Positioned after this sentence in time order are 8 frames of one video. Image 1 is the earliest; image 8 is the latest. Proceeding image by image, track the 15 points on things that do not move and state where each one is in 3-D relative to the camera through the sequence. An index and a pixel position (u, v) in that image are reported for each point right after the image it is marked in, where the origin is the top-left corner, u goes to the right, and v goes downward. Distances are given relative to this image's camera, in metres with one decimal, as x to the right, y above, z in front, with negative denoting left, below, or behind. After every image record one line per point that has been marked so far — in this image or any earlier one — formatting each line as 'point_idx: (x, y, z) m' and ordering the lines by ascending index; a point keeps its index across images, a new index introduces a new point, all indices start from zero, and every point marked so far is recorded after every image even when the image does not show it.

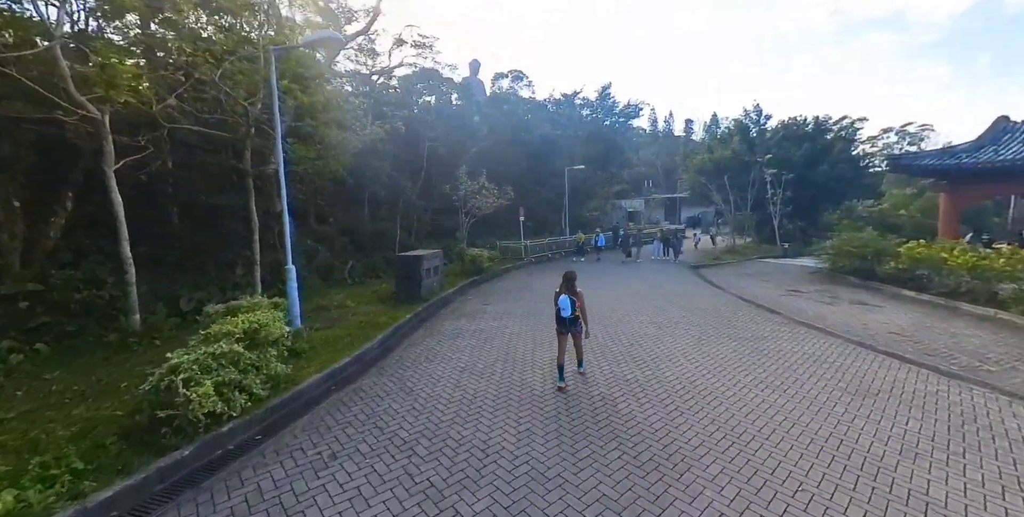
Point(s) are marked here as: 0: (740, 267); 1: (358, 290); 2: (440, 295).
0: (+9.8, -0.4, +17.4) m
1: (-4.6, -1.1, +12.2) m
2: (-2.0, -1.0, +11.3) m
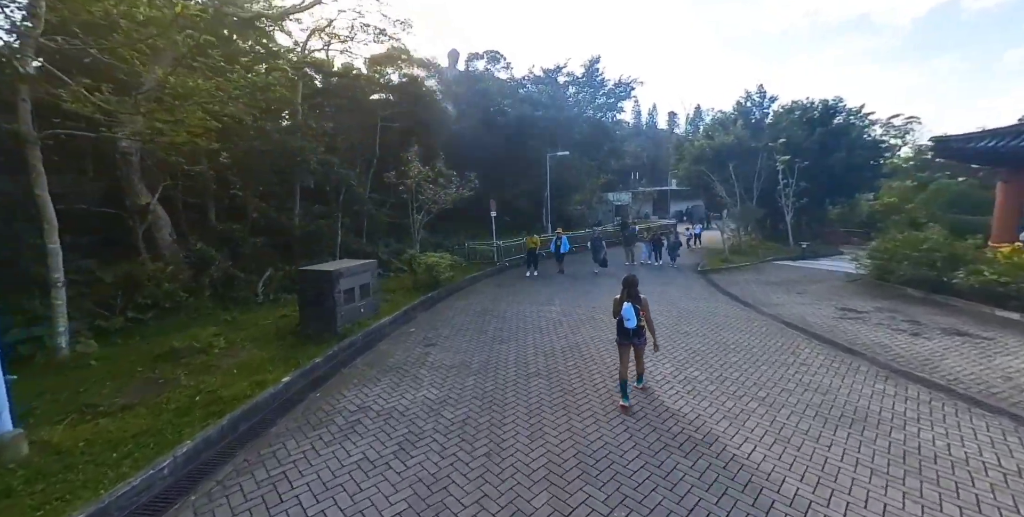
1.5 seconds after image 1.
0: (+8.7, -0.5, +14.4) m
1: (-5.4, -1.3, +8.6) m
2: (-2.8, -1.3, +7.9) m
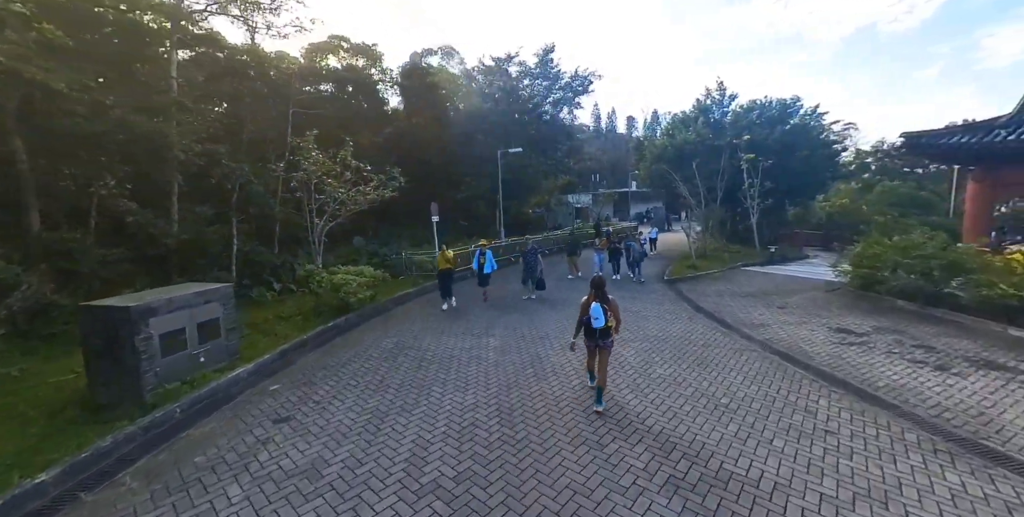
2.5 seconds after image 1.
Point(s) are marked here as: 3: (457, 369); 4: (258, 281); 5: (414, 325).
0: (+6.9, -0.8, +12.8) m
1: (-6.7, -1.7, +5.9) m
2: (-4.0, -1.6, +5.3) m
3: (-0.8, -1.7, +6.1) m
4: (-7.3, -0.7, +11.7) m
5: (-2.0, -1.4, +8.3) m
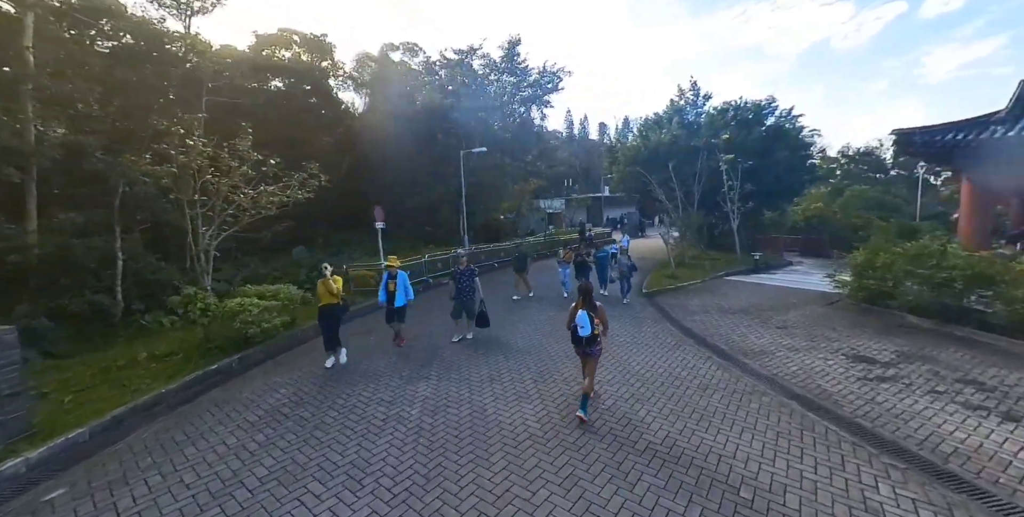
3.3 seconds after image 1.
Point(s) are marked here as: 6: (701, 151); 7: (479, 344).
0: (+5.7, -1.0, +11.4) m
1: (-7.4, -2.0, +3.7) m
2: (-4.7, -1.9, +3.3) m
3: (-1.6, -1.9, +4.3) m
4: (-8.4, -1.1, +9.5) m
5: (-2.9, -1.7, +6.4) m
6: (+8.9, +5.1, +19.0) m
7: (-0.6, -1.5, +7.8) m
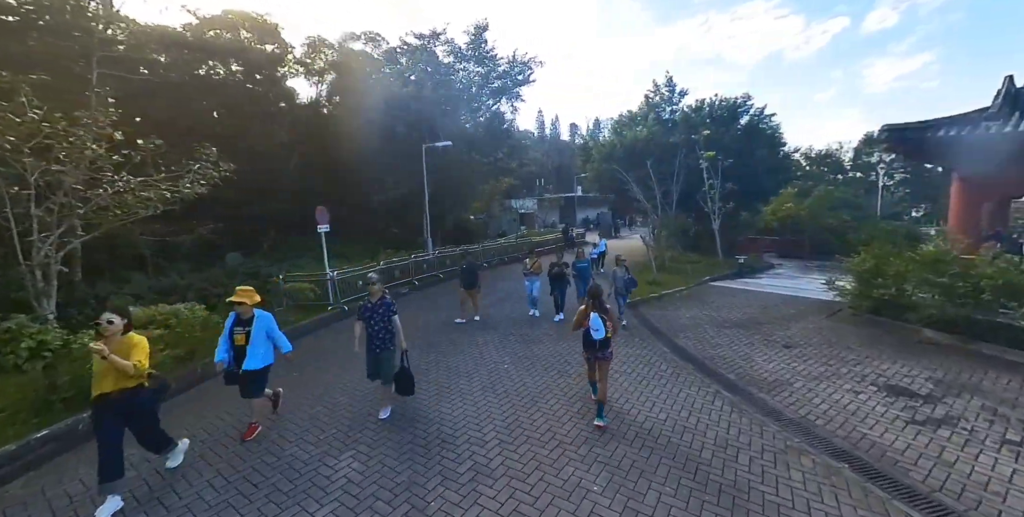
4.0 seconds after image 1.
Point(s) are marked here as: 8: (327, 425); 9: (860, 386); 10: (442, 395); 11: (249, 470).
0: (+4.9, -1.2, +10.3) m
1: (-7.7, -2.3, +1.7) m
2: (-5.0, -2.1, +1.5) m
3: (-1.9, -2.1, +2.7) m
4: (-9.0, -1.3, +7.4) m
5: (-3.3, -1.9, +4.7) m
6: (+7.4, +4.9, +18.1) m
7: (-1.2, -1.7, +6.3) m
8: (-2.1, -1.8, +4.6) m
9: (+4.8, -1.7, +5.6) m
10: (-0.9, -1.8, +5.3) m
11: (-2.4, -2.0, +3.6) m
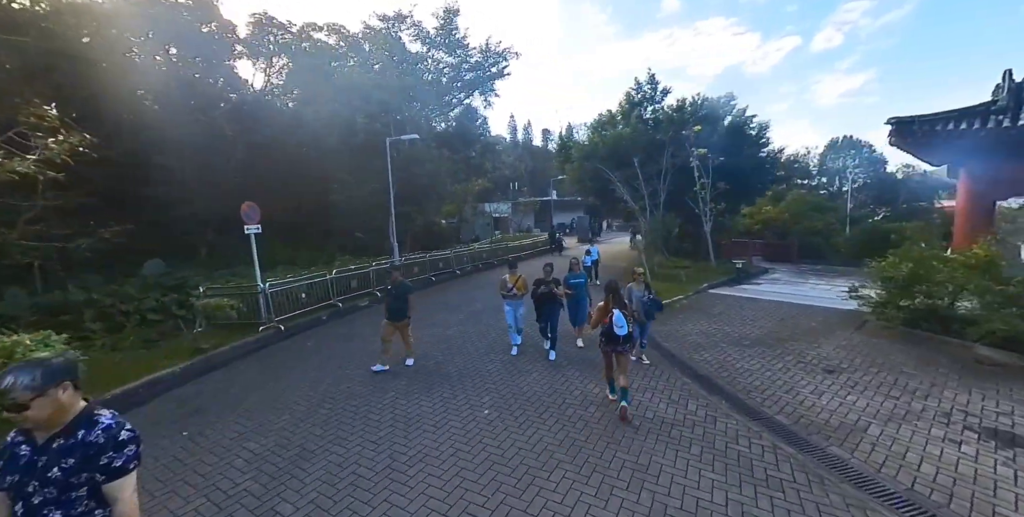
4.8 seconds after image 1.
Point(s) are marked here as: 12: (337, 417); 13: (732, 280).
0: (+4.4, -1.3, +9.0) m
1: (-7.6, -2.3, -0.5) m
2: (-4.9, -2.2, -0.5) m
3: (-1.9, -2.2, +0.9) m
4: (-9.3, -1.5, +5.1) m
5: (-3.4, -2.0, +2.8) m
6: (+6.4, +4.7, +17.0) m
7: (-1.4, -1.8, +4.5) m
8: (-2.2, -1.9, +2.8) m
9: (+4.6, -1.8, +4.3) m
10: (-1.0, -1.9, +3.7) m
11: (-2.4, -2.0, +1.8) m
12: (-1.8, -1.9, +3.8) m
13: (+7.0, -0.7, +12.9) m
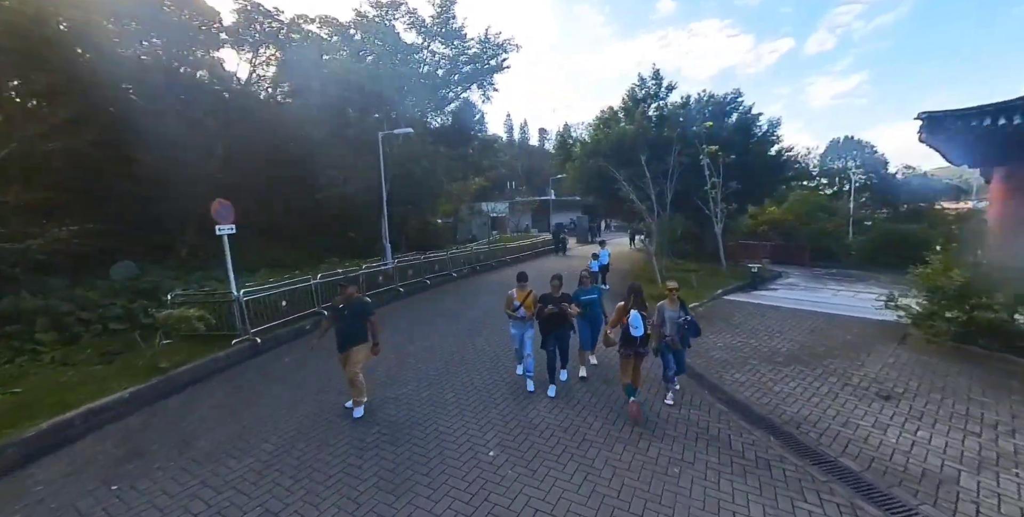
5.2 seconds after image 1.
0: (+4.5, -1.4, +8.2) m
1: (-7.4, -2.4, -1.4) m
2: (-4.7, -2.2, -1.4) m
3: (-1.7, -2.3, 0.0) m
4: (-9.2, -1.6, +4.2) m
5: (-3.3, -2.0, +1.9) m
6: (+6.4, +4.6, +16.2) m
7: (-1.3, -1.9, +3.7) m
8: (-2.1, -2.0, +2.0) m
9: (+4.7, -1.9, +3.5) m
10: (-0.9, -2.0, +2.8) m
11: (-2.3, -2.1, +0.9) m
12: (-1.7, -1.9, +2.9) m
13: (+7.0, -0.8, +12.1) m
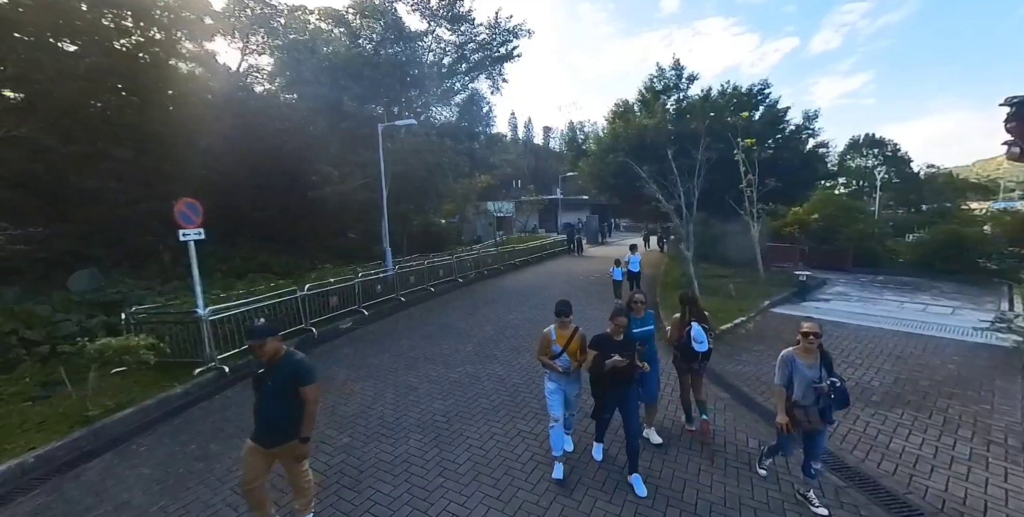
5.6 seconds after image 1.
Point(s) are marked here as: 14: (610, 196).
0: (+4.8, -1.6, +6.8) m
1: (-7.1, -2.6, -2.7) m
2: (-4.4, -2.4, -2.7) m
3: (-1.4, -2.4, -1.3) m
4: (-8.8, -1.7, +2.9) m
5: (-3.0, -2.2, +0.6) m
6: (+6.8, +4.5, +14.8) m
7: (-1.0, -2.0, +2.3) m
8: (-1.7, -2.2, +0.6) m
9: (+5.1, -2.1, +2.1) m
10: (-0.6, -2.1, +1.5) m
11: (-1.9, -2.3, -0.4) m
12: (-1.4, -2.1, +1.6) m
13: (+7.4, -1.0, +10.7) m
14: (+4.5, +2.9, +18.7) m
